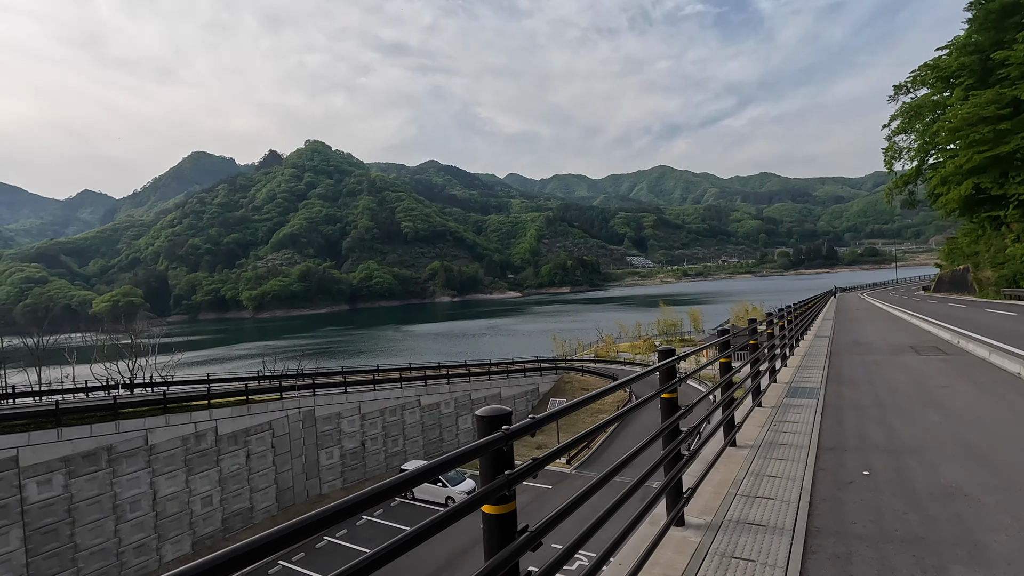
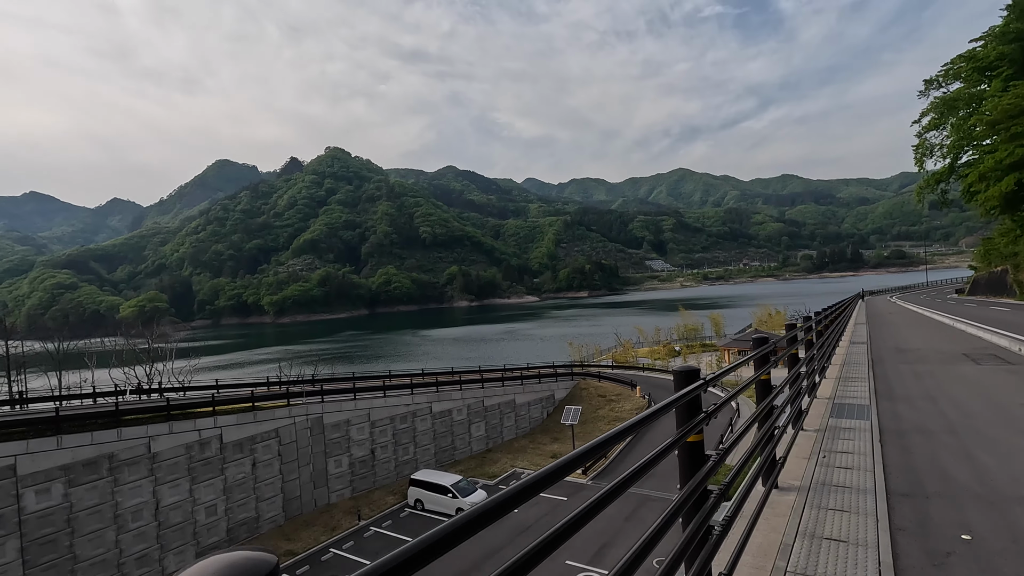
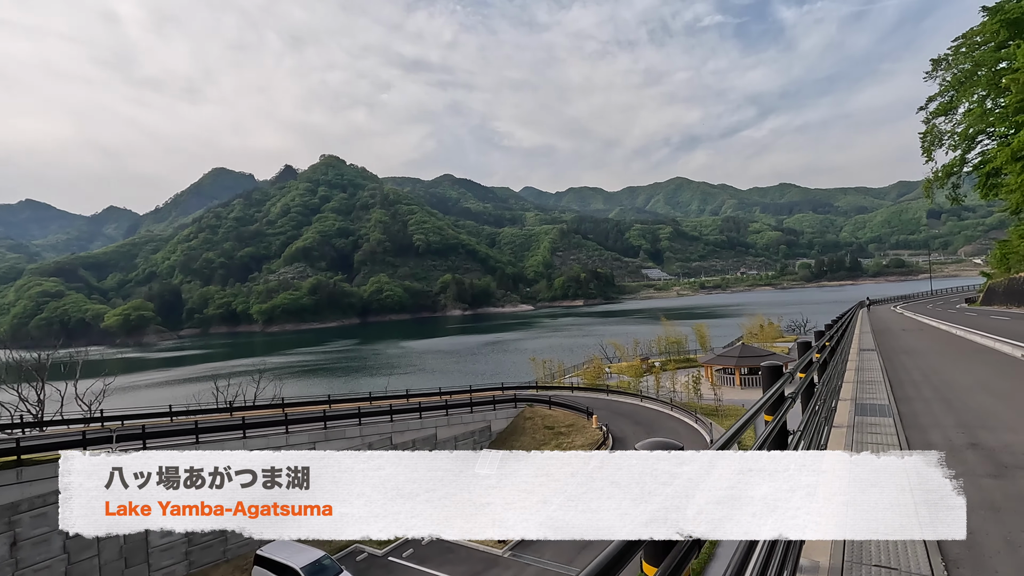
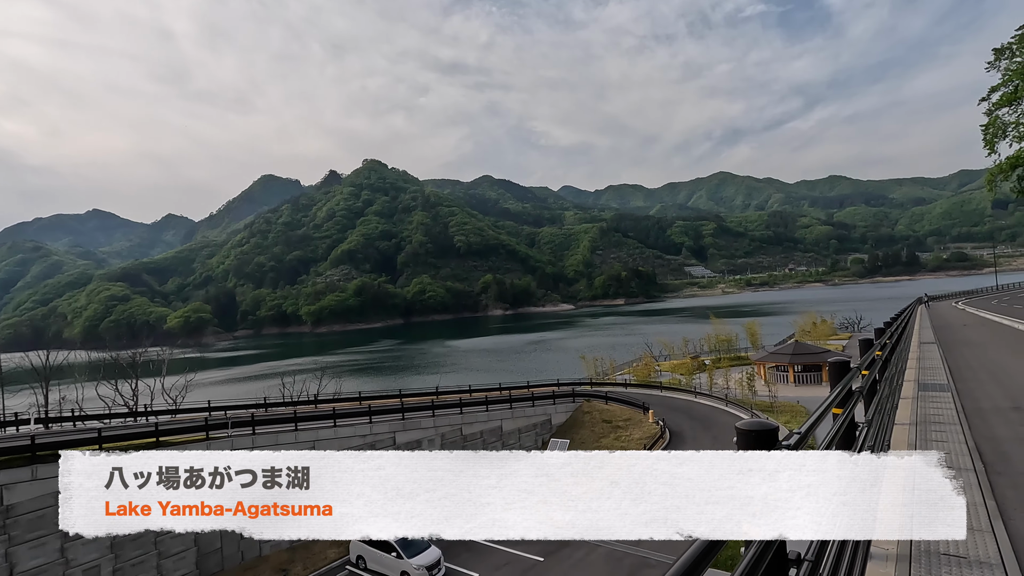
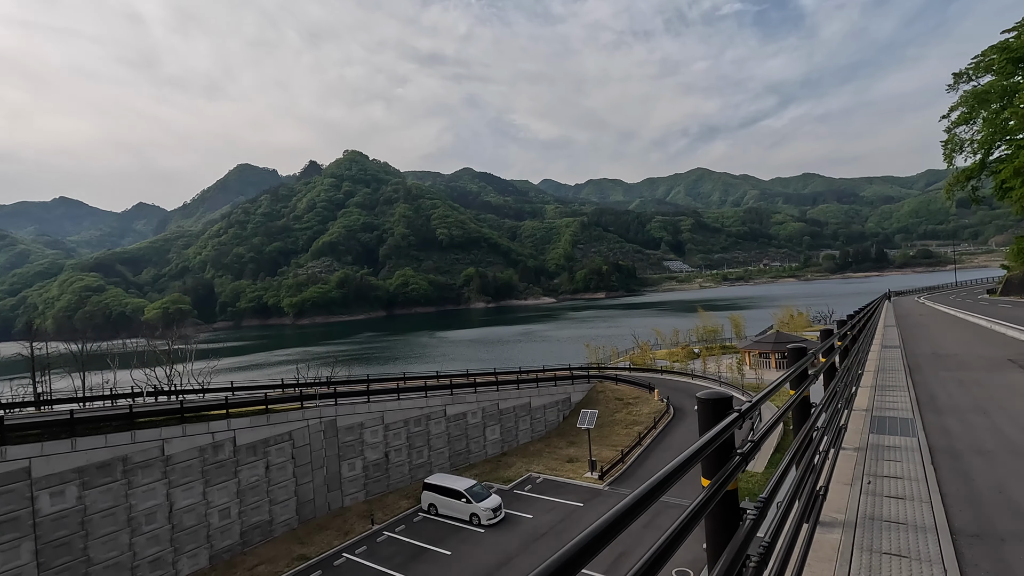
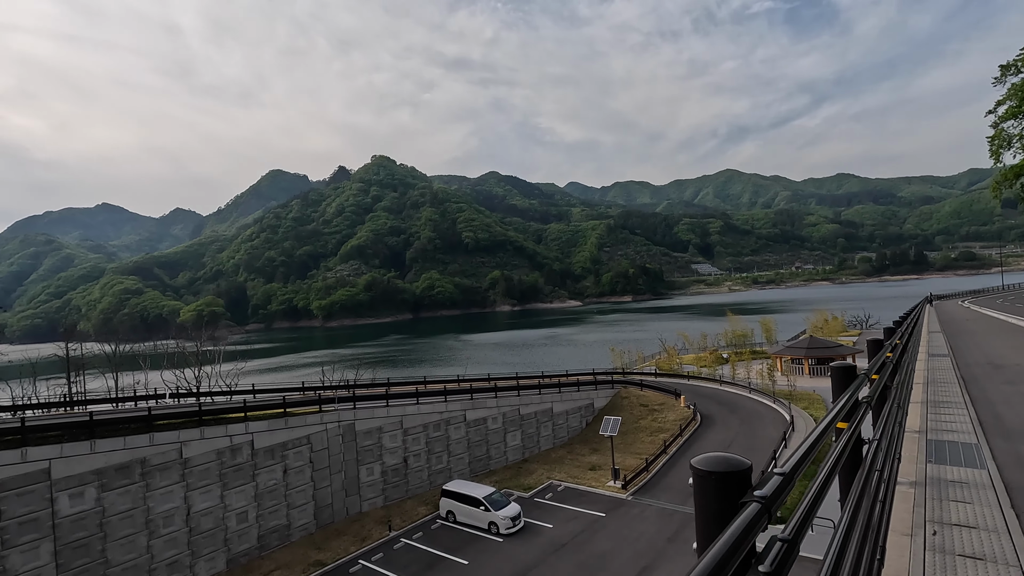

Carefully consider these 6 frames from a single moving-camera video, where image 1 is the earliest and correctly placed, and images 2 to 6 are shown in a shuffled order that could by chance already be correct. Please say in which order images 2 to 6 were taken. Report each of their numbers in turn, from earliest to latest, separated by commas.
2, 5, 6, 4, 3
